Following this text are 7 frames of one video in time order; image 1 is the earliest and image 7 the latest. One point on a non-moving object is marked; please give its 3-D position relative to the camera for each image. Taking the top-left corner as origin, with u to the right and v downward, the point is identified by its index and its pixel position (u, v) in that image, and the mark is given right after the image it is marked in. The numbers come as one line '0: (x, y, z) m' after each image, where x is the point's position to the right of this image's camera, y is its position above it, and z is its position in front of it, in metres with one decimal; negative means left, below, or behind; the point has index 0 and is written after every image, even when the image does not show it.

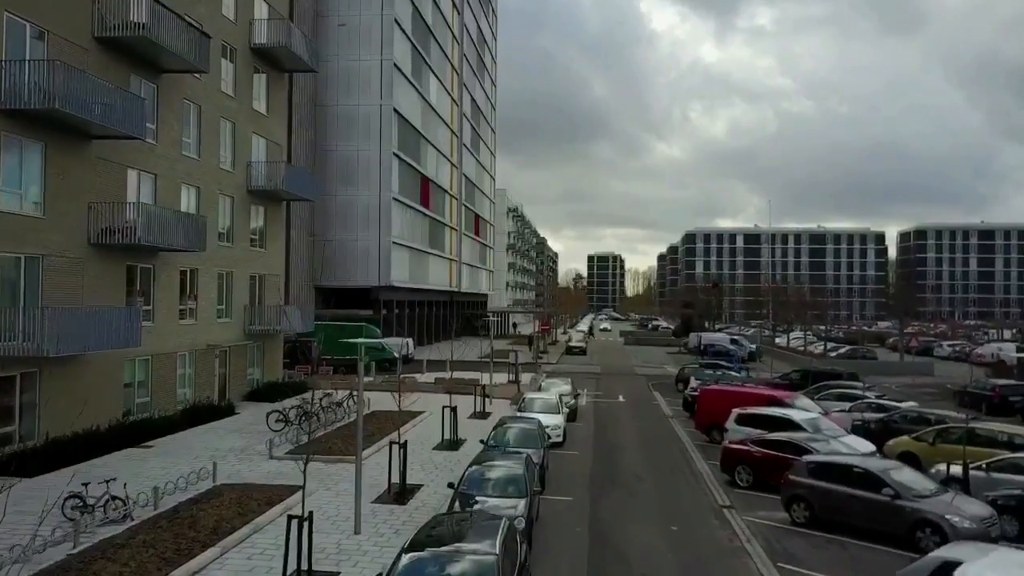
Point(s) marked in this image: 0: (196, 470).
0: (-7.0, -4.0, +18.2) m
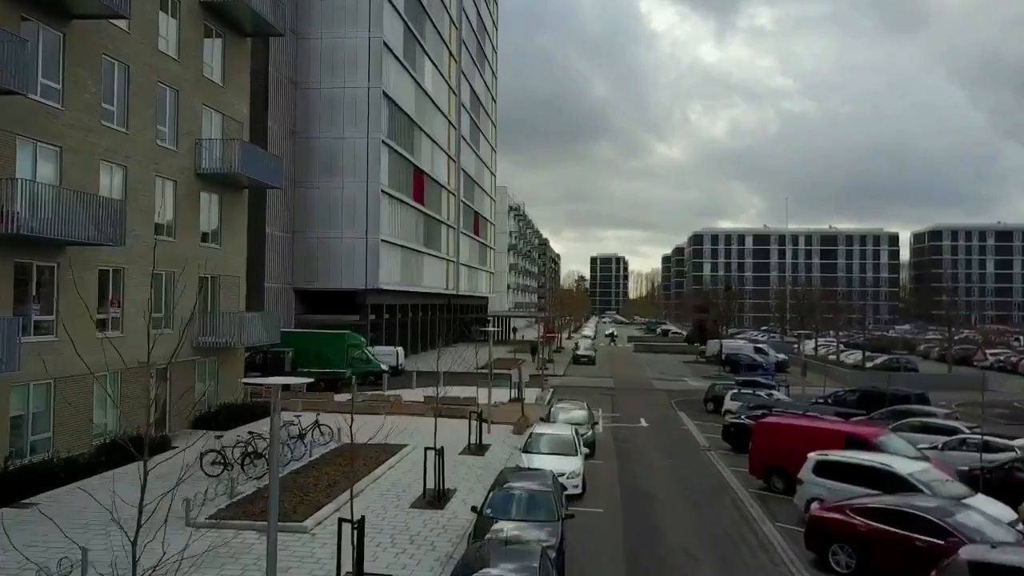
0: (-7.0, -4.1, +12.7) m
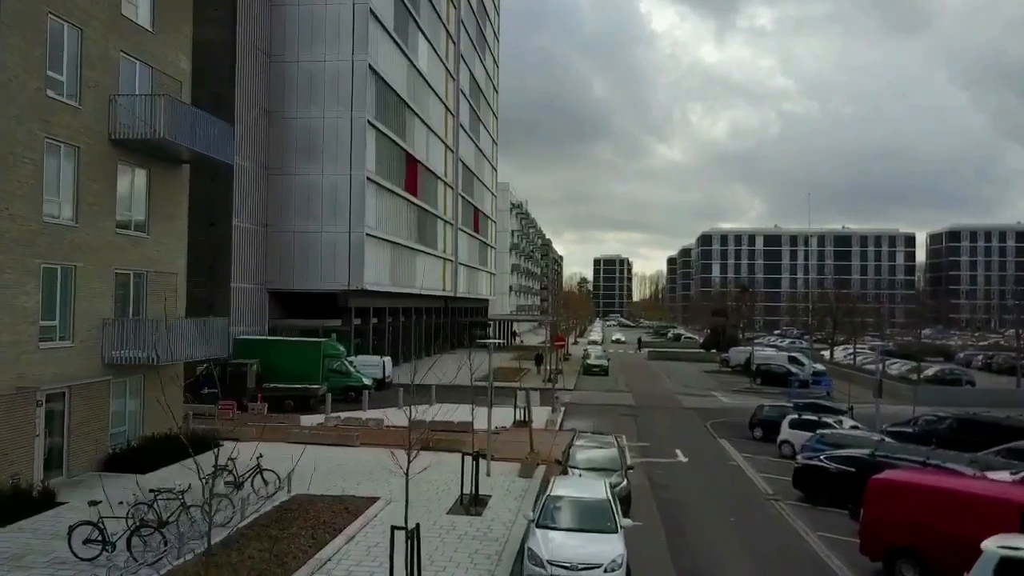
0: (-6.8, -4.1, +6.8) m
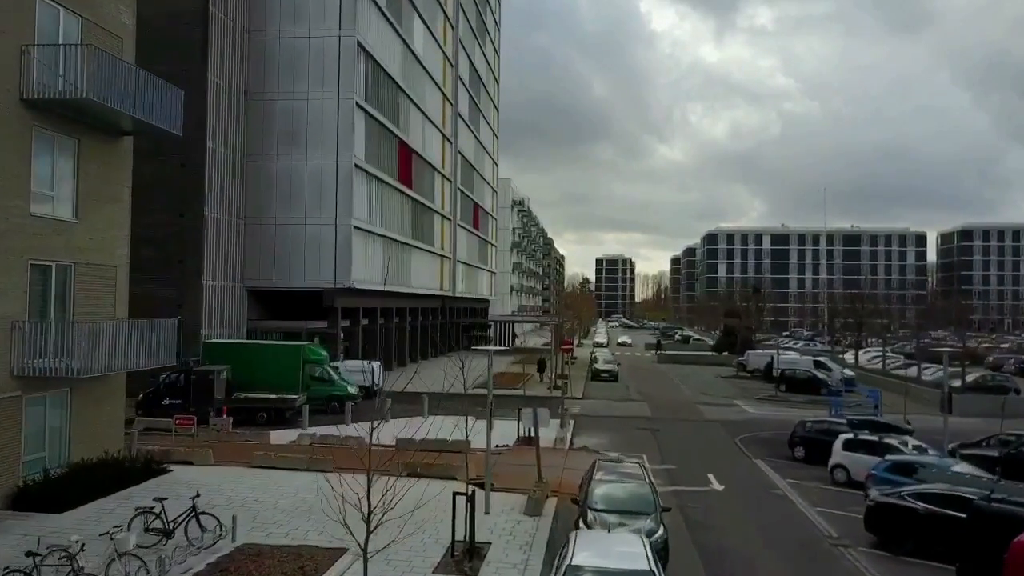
0: (-6.7, -4.0, +3.0) m
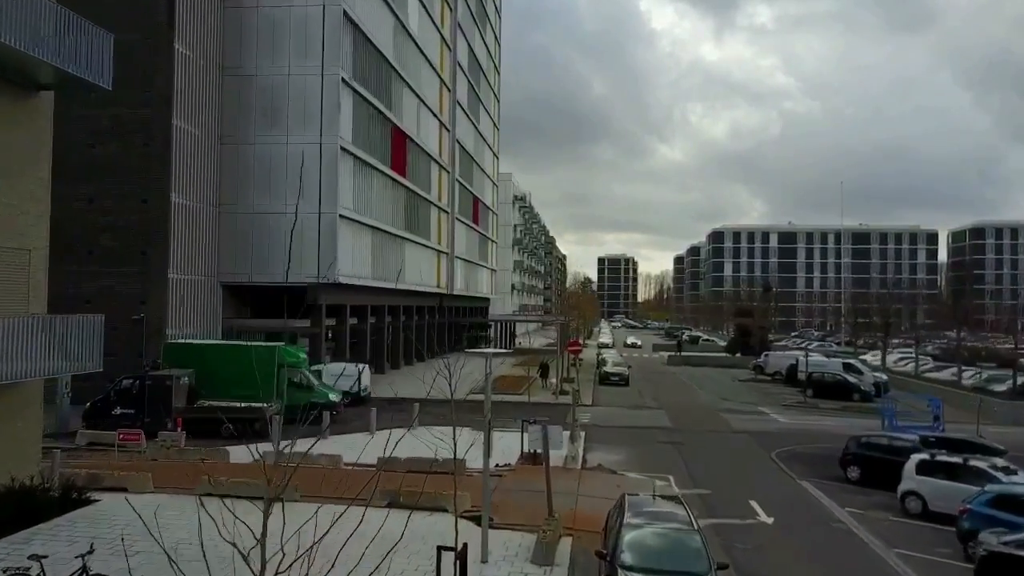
0: (-6.7, -3.7, -0.6) m
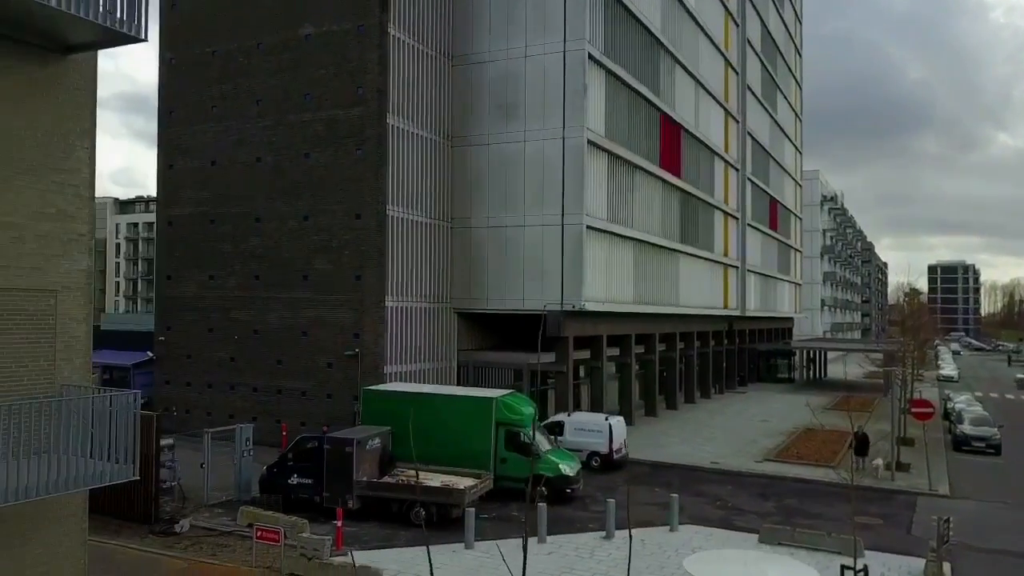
0: (-9.3, -4.3, -5.8) m
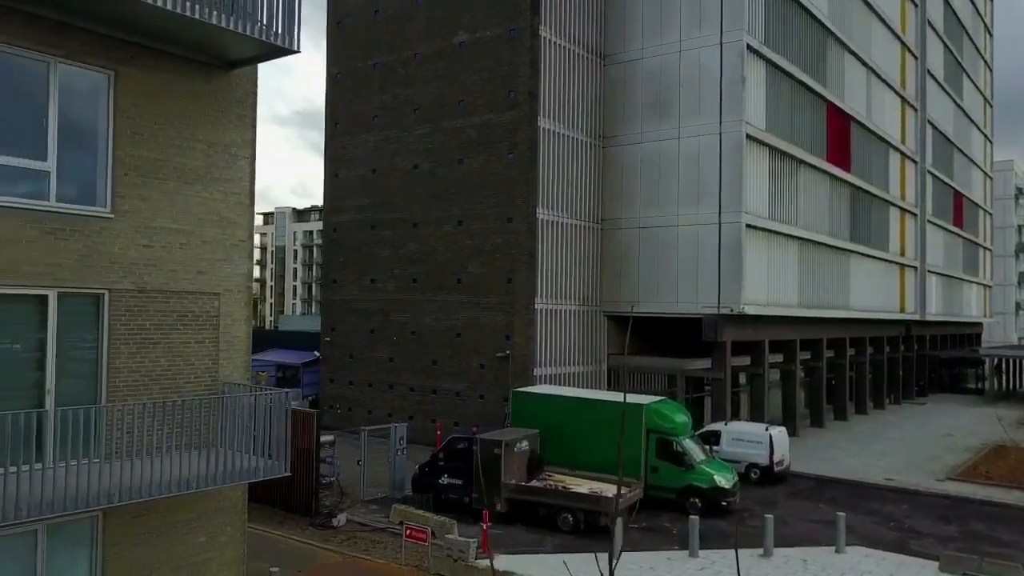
0: (-10.4, -4.3, -4.3) m
